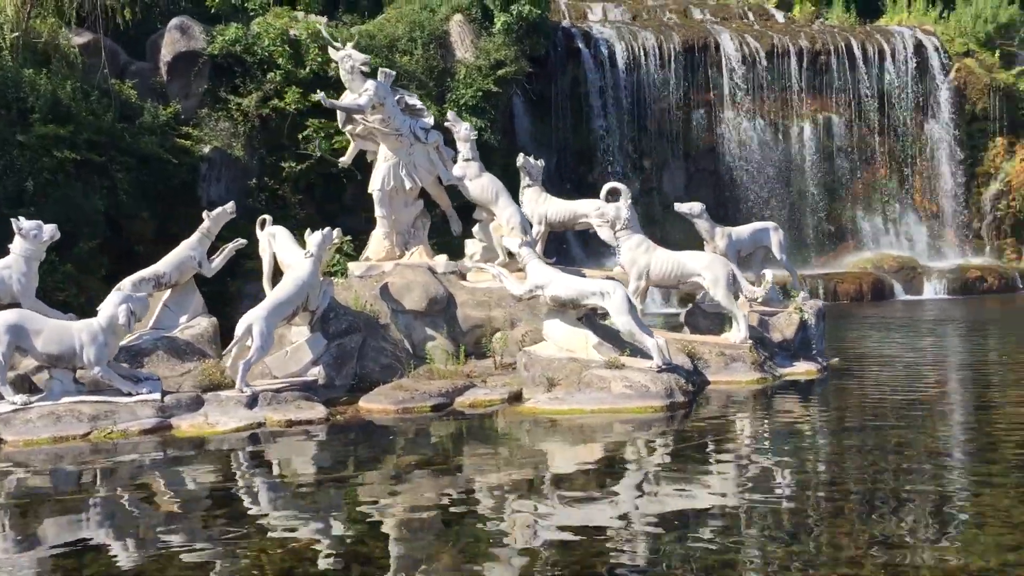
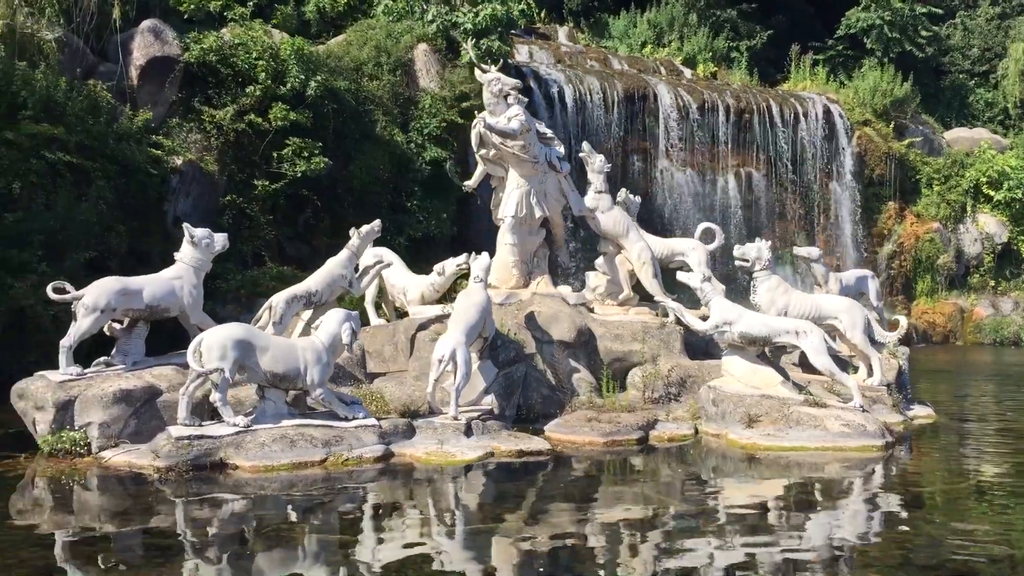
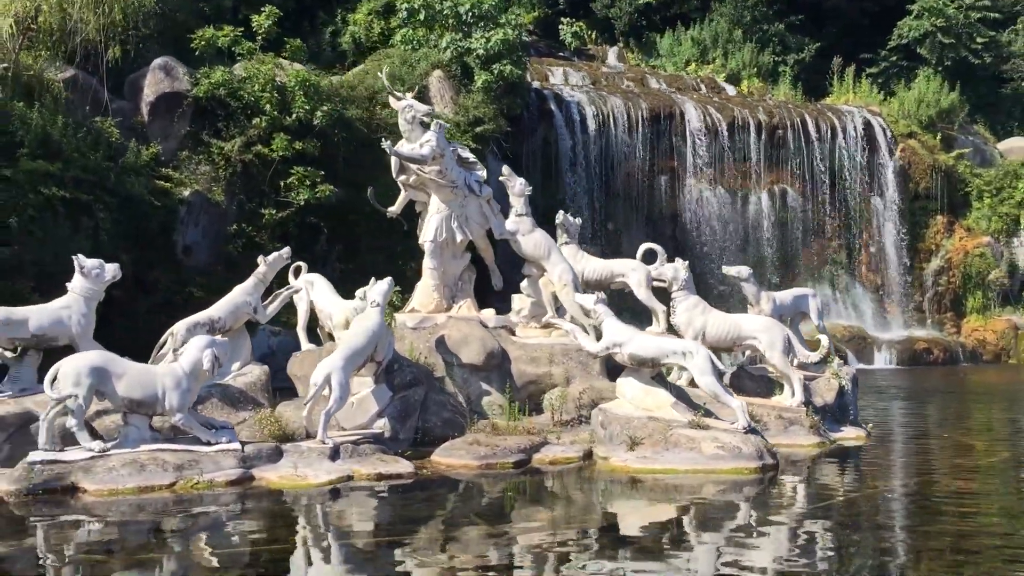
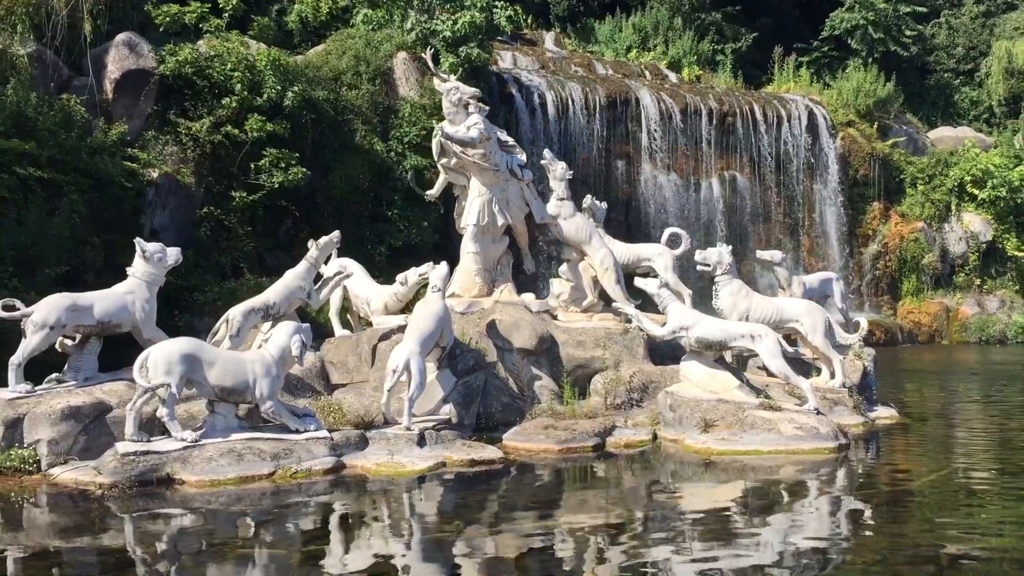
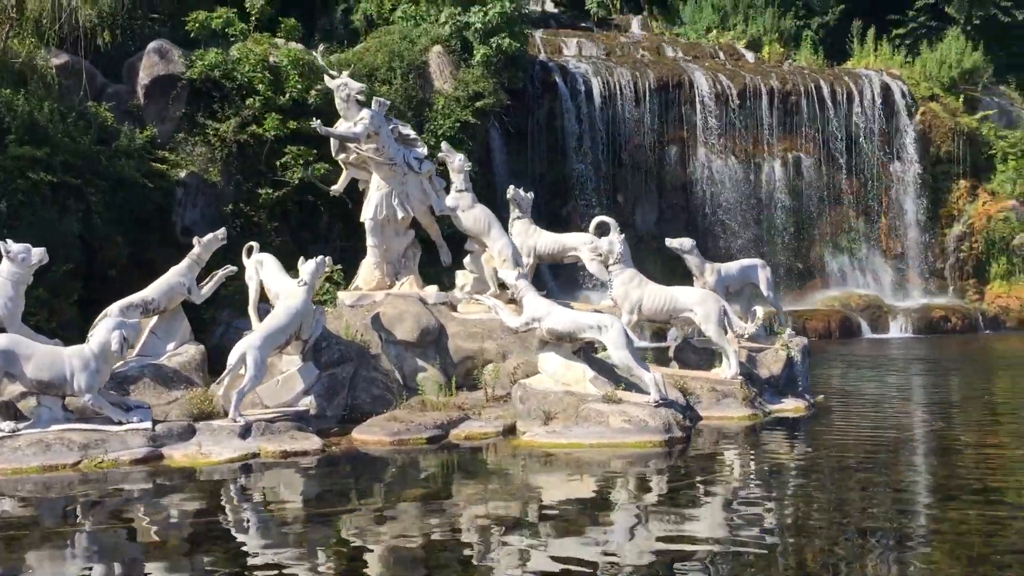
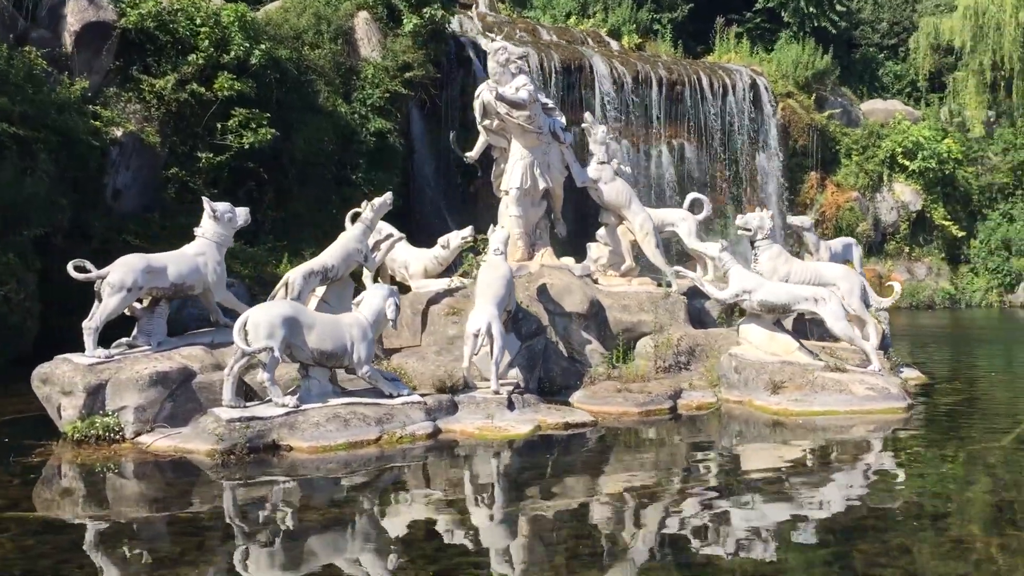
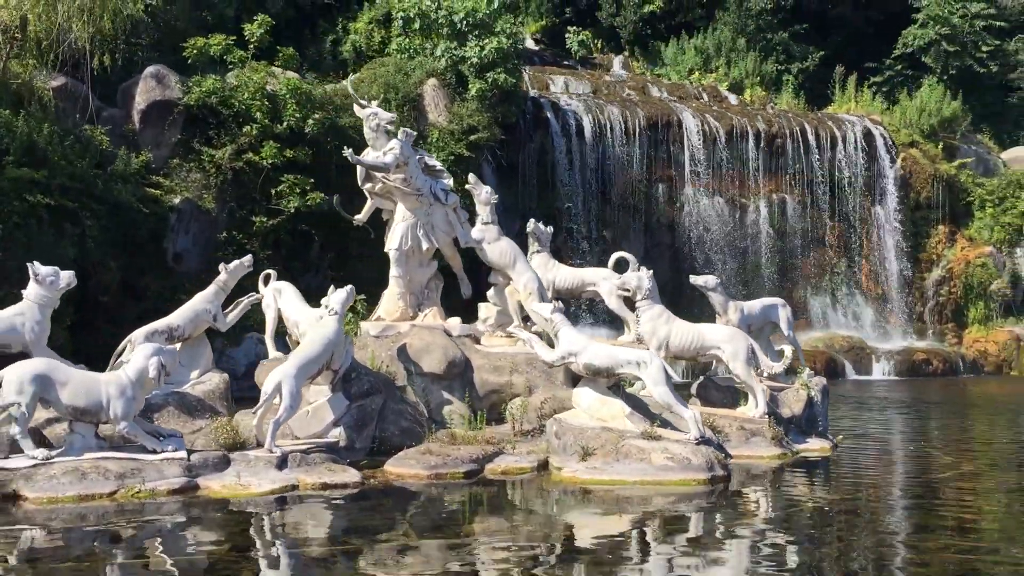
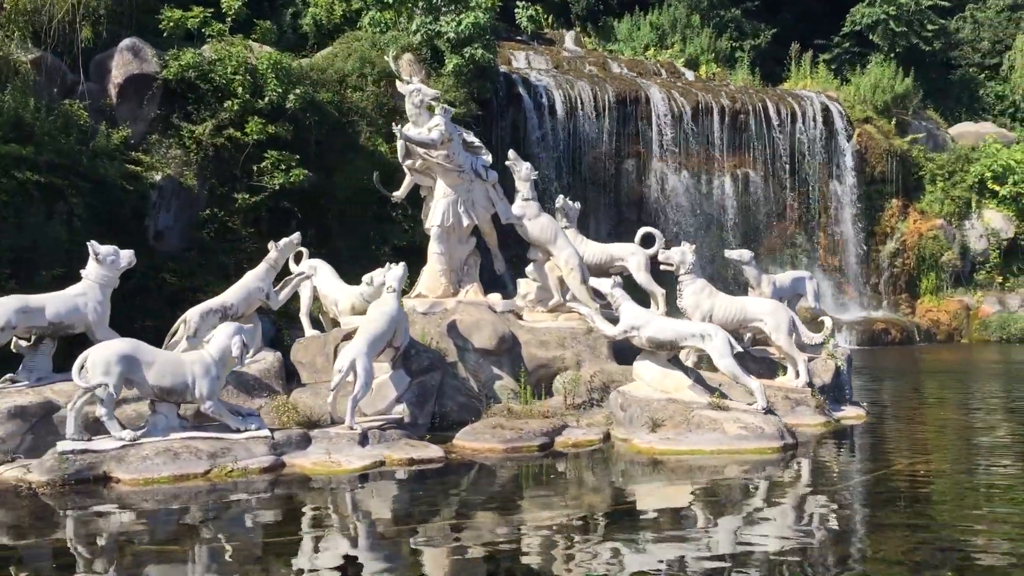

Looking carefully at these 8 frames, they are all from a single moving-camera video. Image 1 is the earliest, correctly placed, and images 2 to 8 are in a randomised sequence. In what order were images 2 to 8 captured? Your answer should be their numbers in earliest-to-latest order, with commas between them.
5, 7, 3, 8, 4, 2, 6
